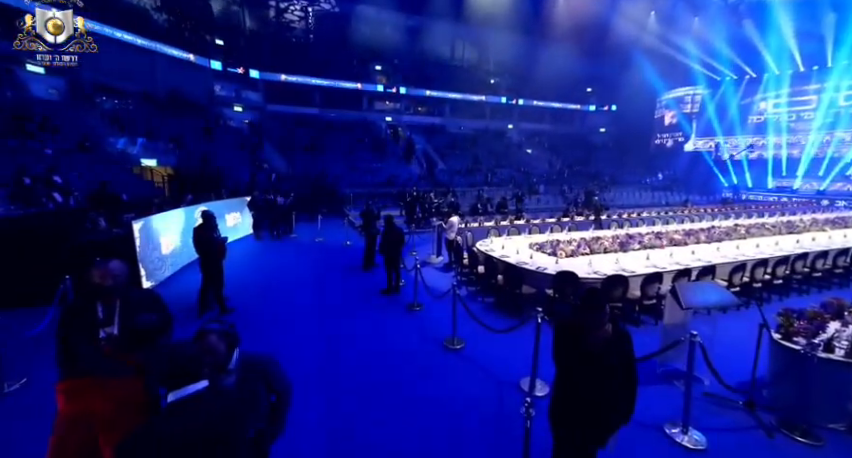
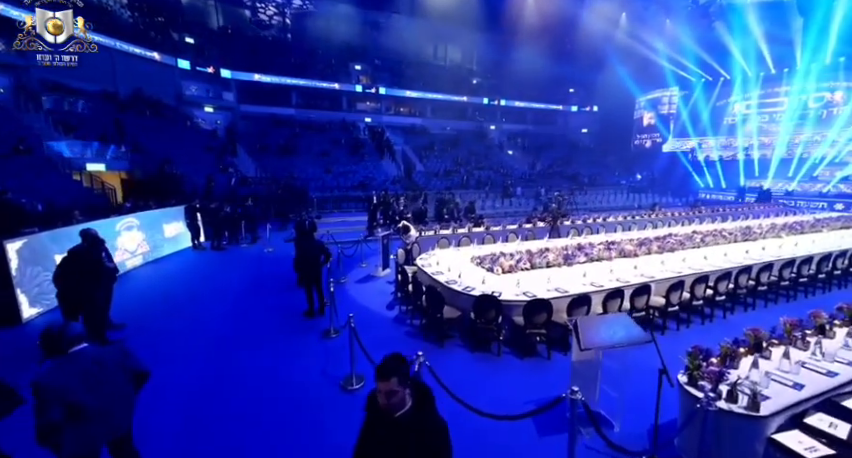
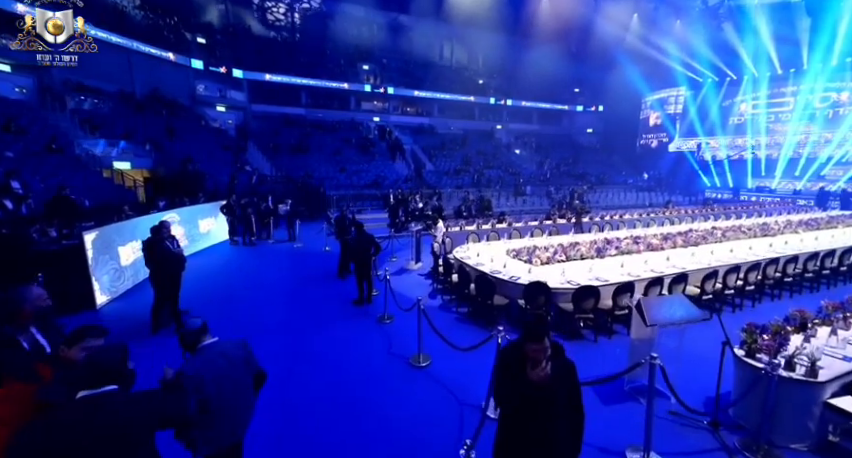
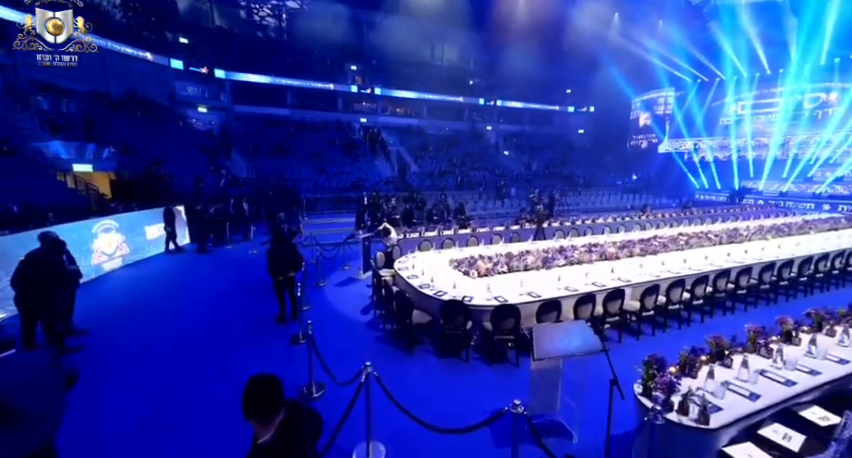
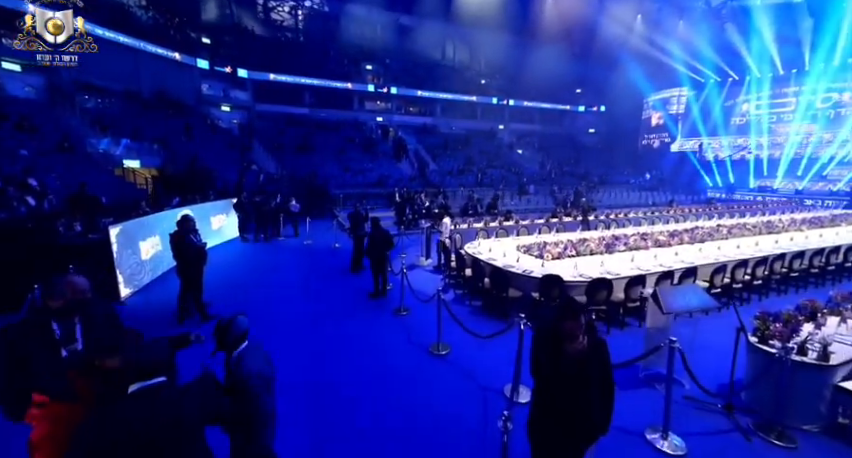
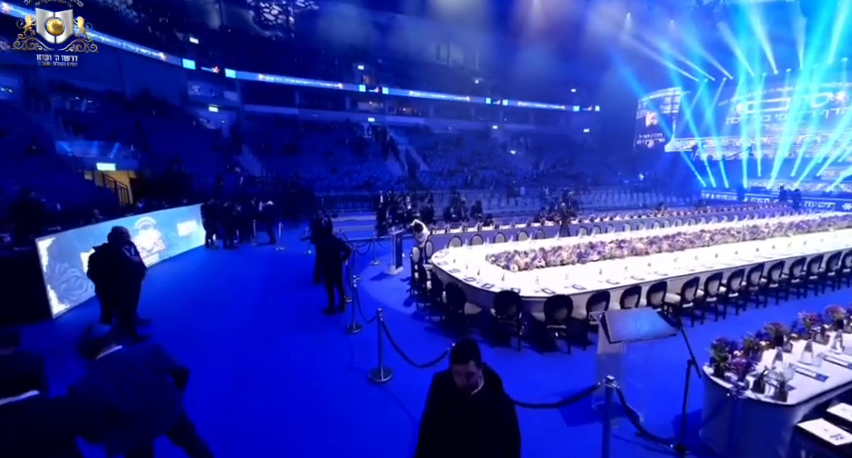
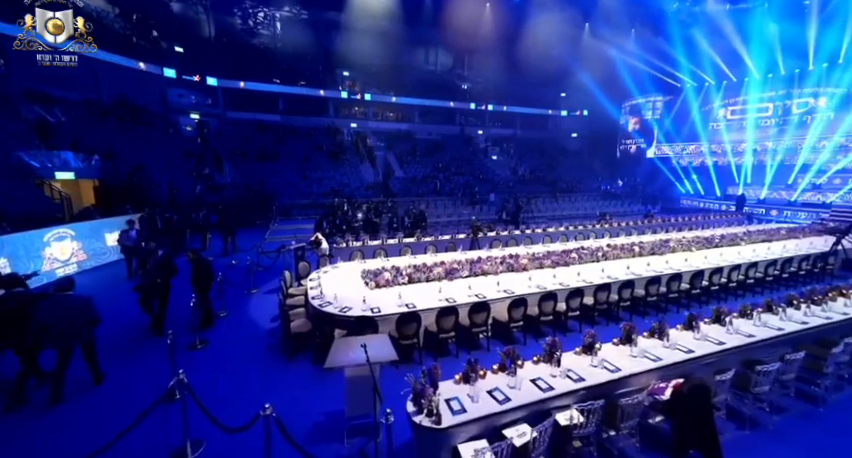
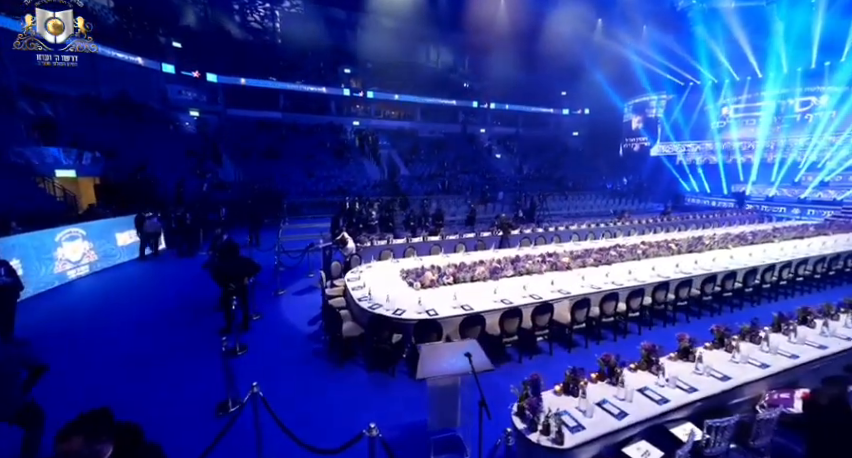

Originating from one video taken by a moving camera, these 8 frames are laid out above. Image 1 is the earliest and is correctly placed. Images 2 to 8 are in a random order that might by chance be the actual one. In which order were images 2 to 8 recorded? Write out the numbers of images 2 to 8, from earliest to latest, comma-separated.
5, 3, 6, 2, 4, 8, 7
